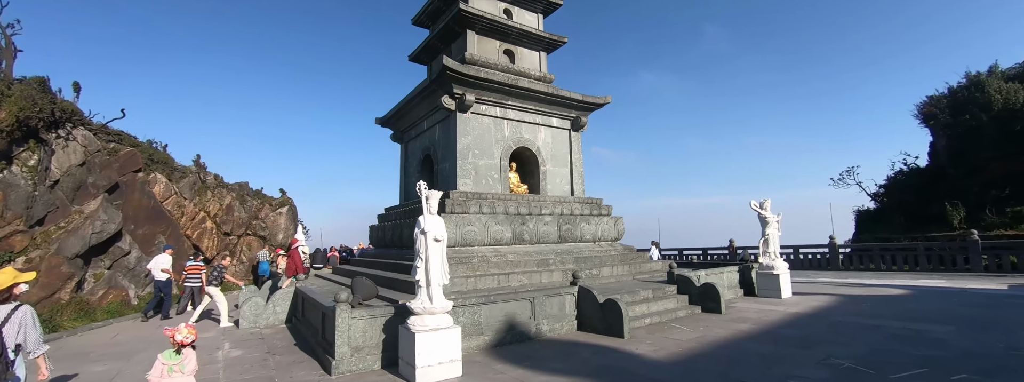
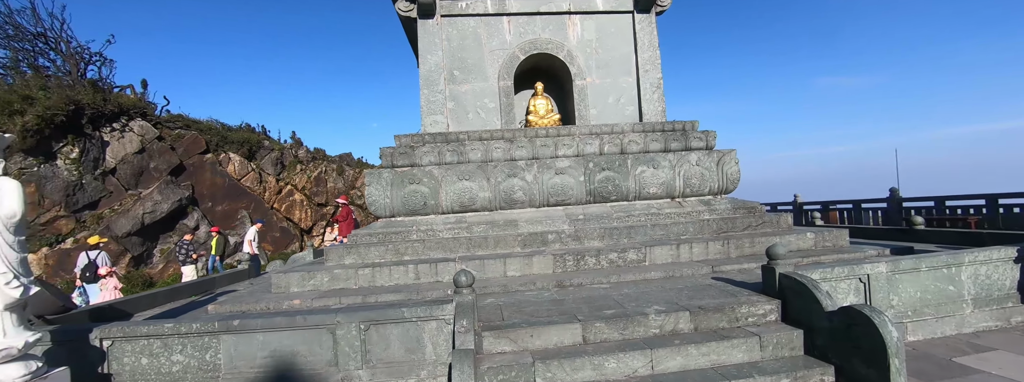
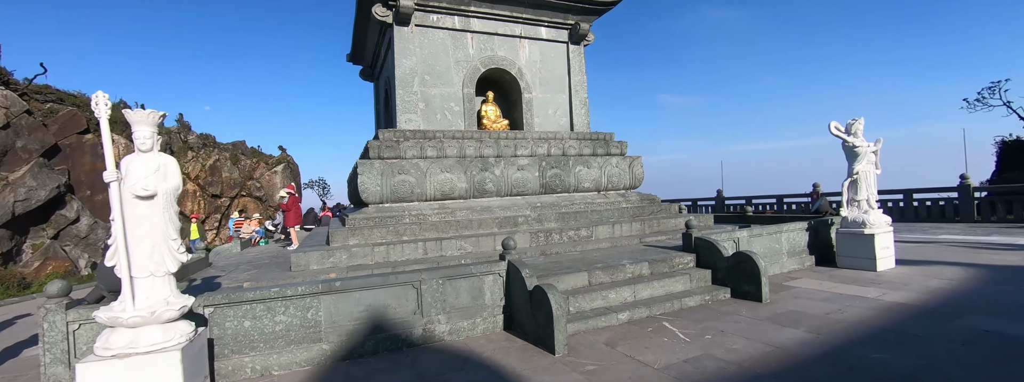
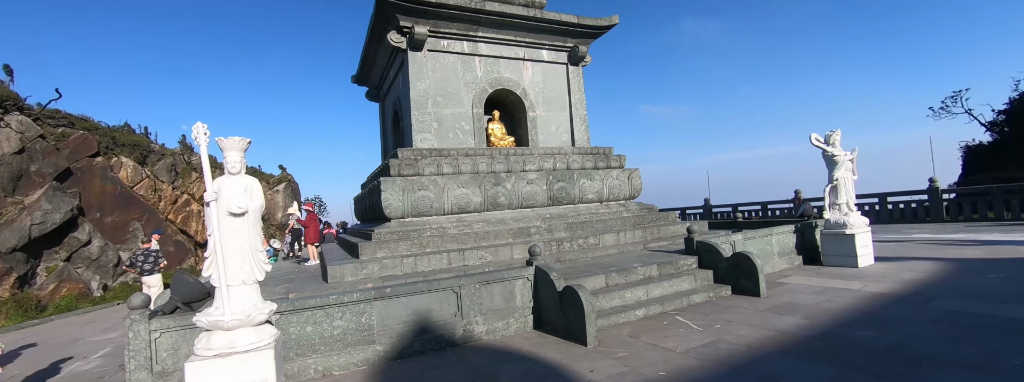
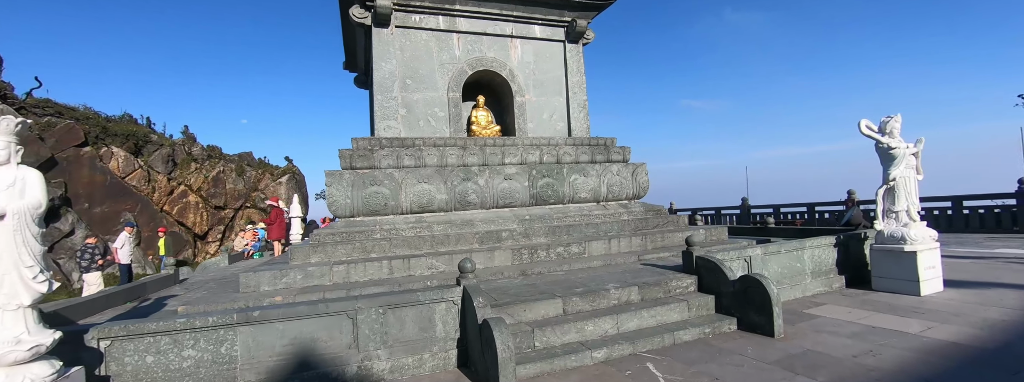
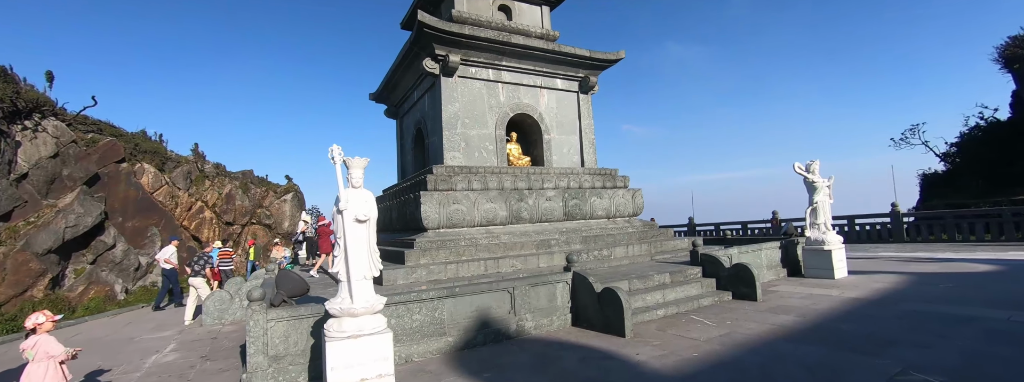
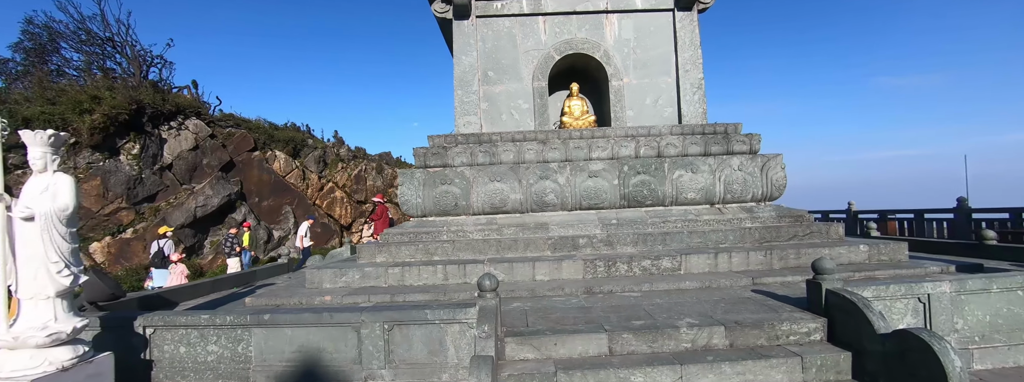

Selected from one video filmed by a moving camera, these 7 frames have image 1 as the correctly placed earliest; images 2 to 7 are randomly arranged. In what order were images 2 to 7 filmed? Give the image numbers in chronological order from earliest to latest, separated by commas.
6, 4, 3, 5, 2, 7
